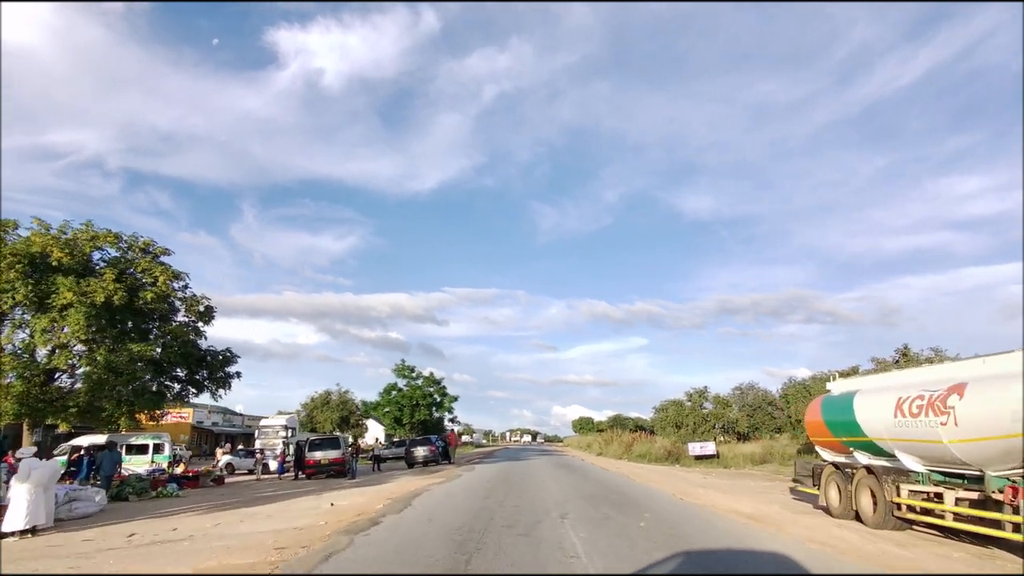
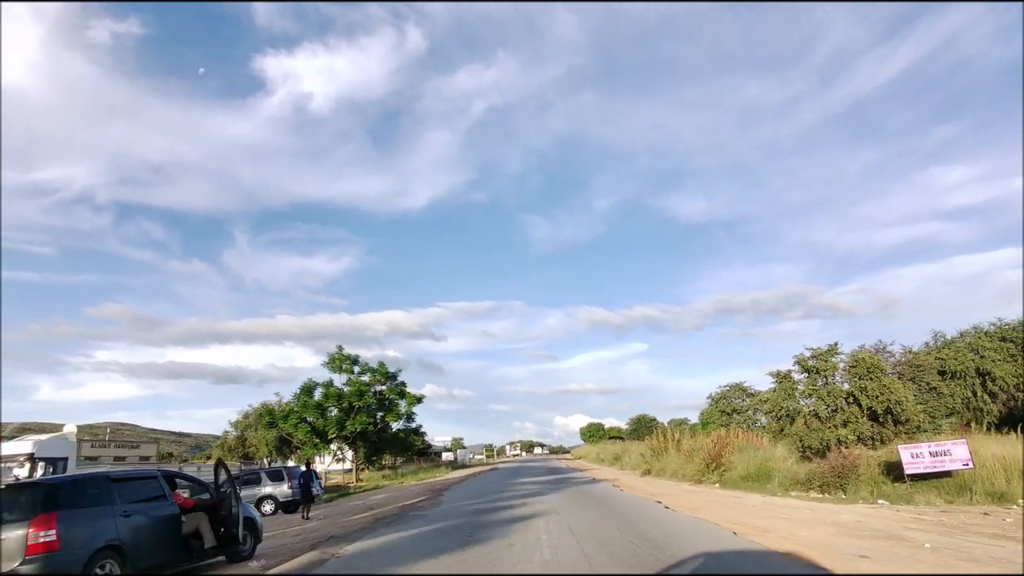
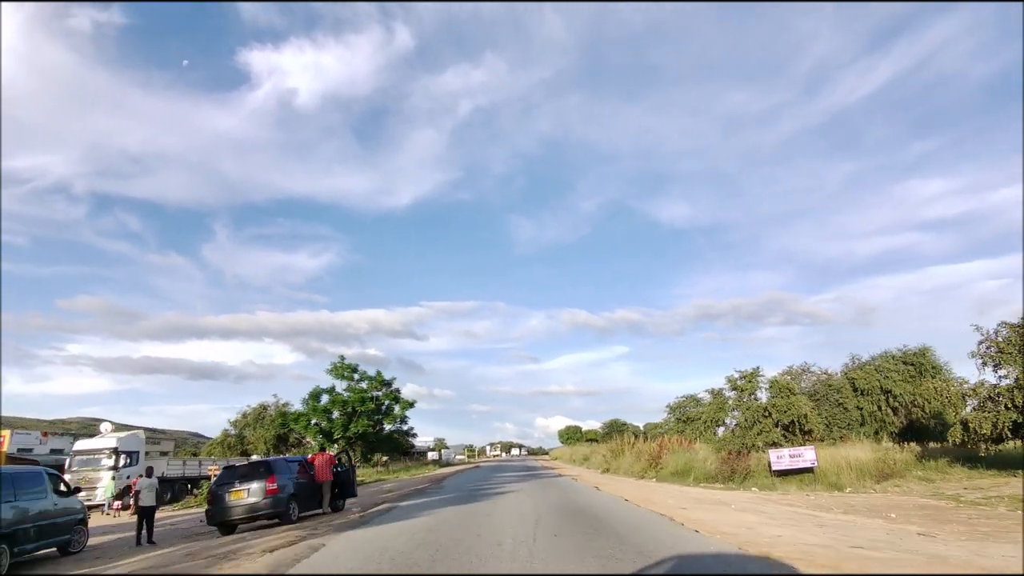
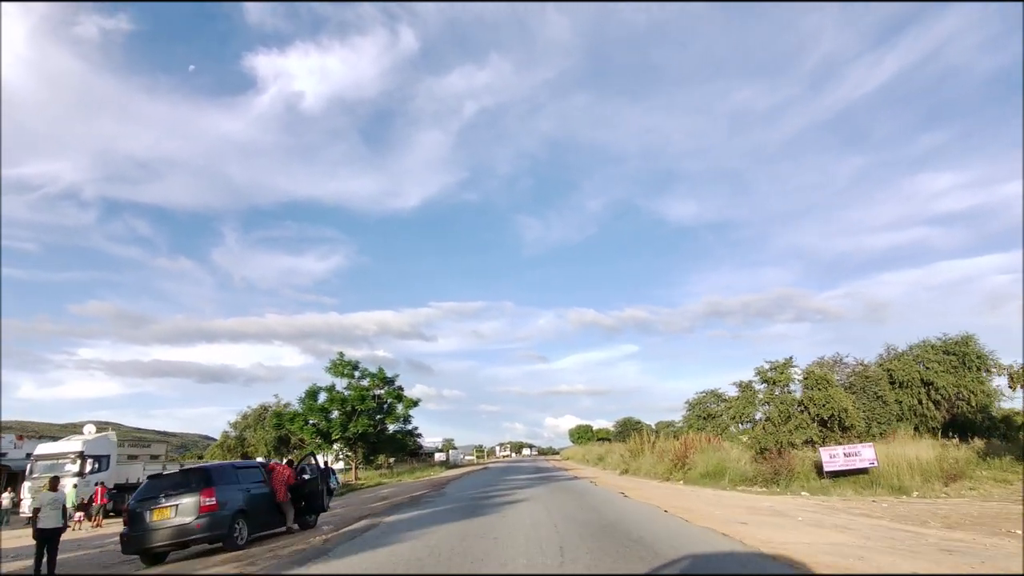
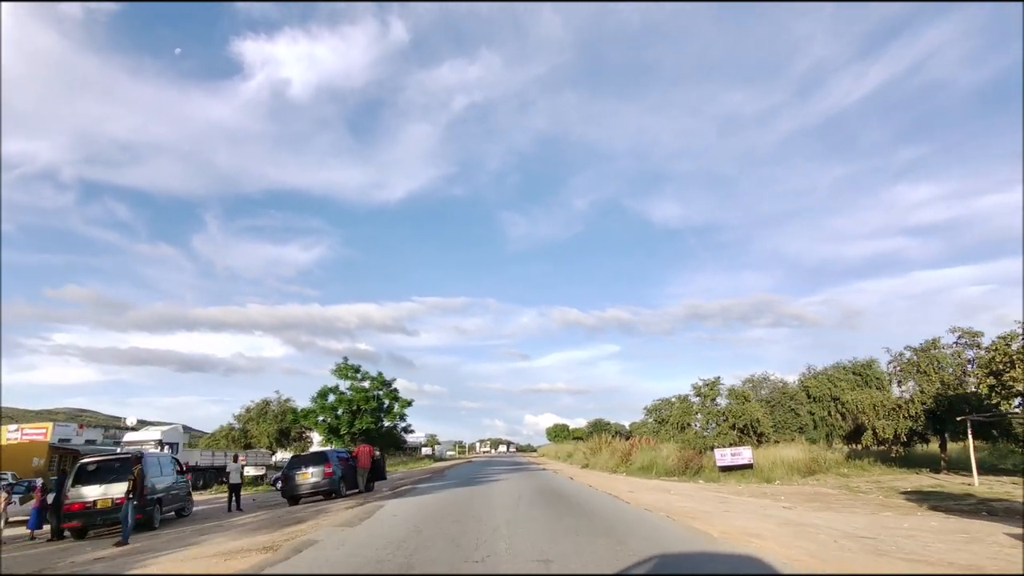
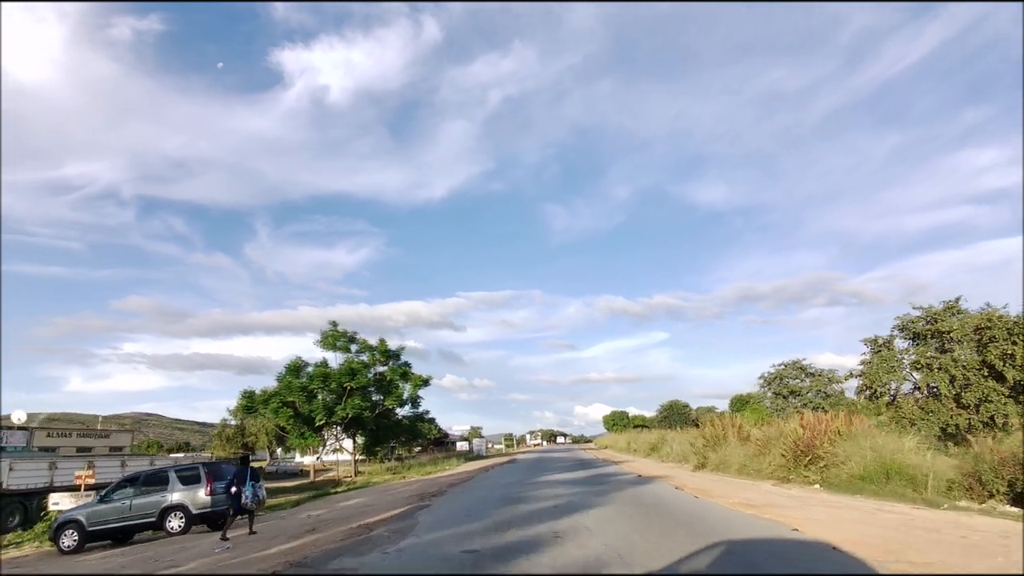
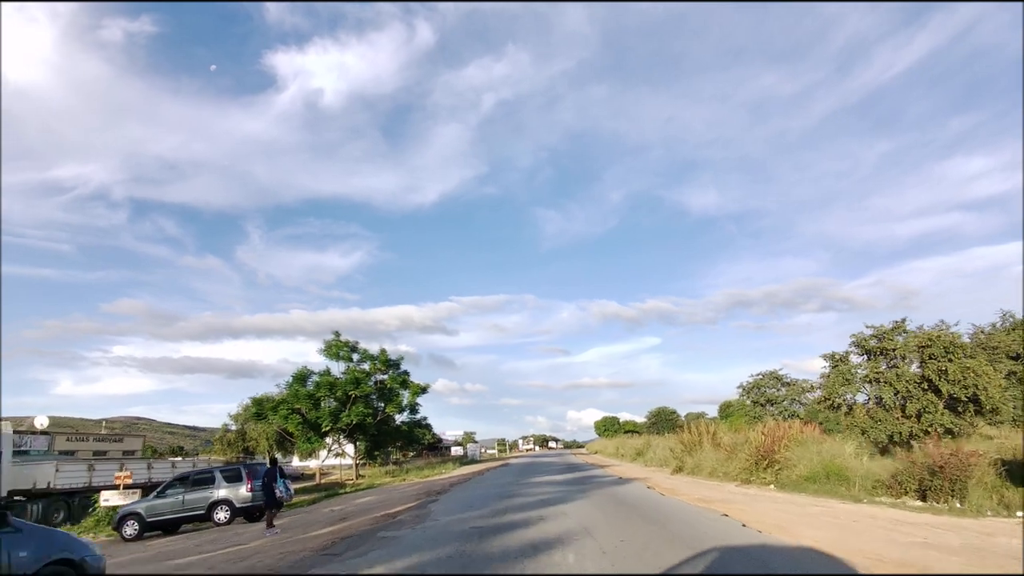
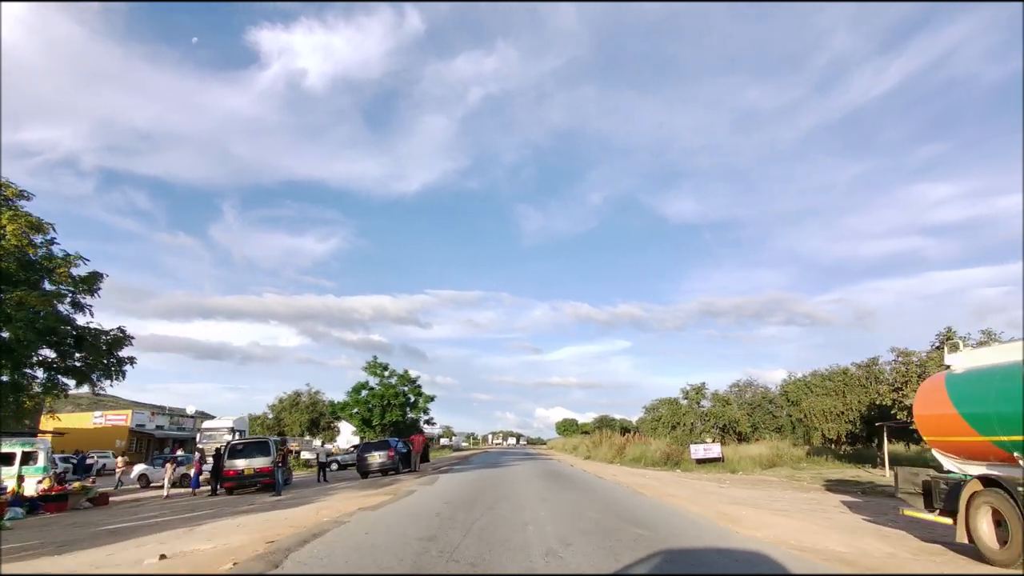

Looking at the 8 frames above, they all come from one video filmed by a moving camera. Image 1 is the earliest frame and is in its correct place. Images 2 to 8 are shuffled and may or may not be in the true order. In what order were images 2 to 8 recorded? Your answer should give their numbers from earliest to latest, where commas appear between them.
8, 5, 3, 4, 2, 7, 6
